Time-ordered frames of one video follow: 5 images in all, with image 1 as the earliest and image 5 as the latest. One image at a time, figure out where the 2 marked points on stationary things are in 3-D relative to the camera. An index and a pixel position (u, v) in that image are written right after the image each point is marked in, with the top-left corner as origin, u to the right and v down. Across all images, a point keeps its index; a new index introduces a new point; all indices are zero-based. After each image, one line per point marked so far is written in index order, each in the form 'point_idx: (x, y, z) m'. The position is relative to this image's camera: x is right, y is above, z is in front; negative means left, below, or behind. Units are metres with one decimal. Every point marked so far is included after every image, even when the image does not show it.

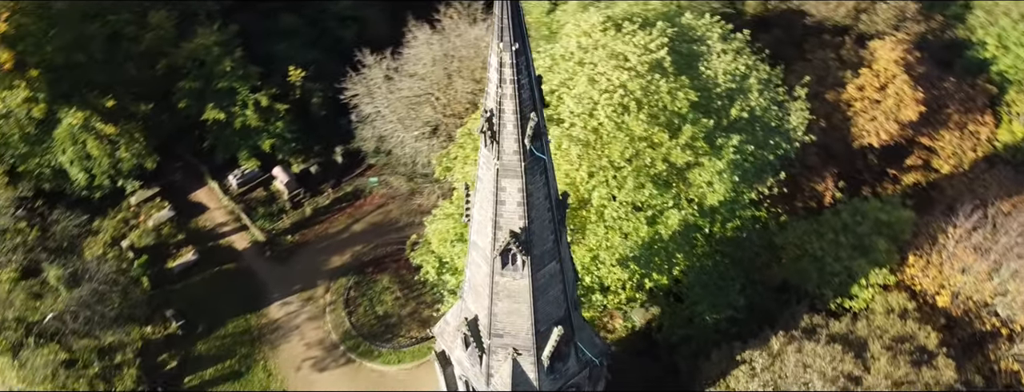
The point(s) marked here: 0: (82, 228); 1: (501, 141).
0: (-9.8, -0.7, +18.3) m
1: (-0.1, +0.5, +7.5) m
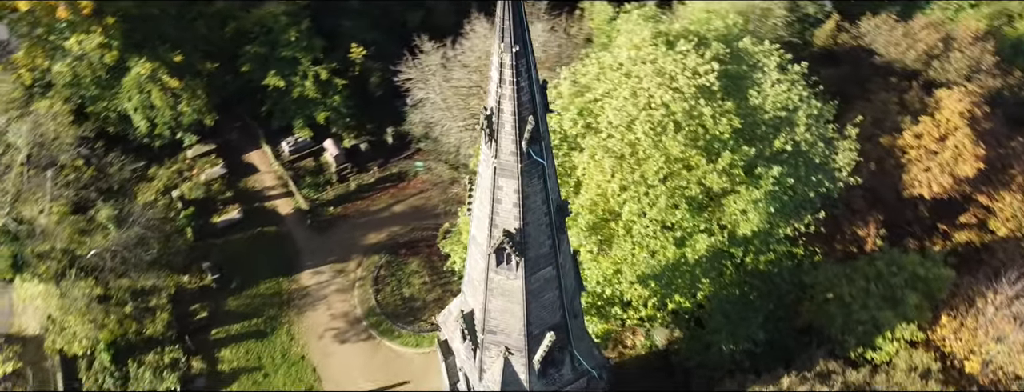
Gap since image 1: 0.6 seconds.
0: (-8.9, +0.5, +19.1) m
1: (-0.1, +0.5, +7.6) m
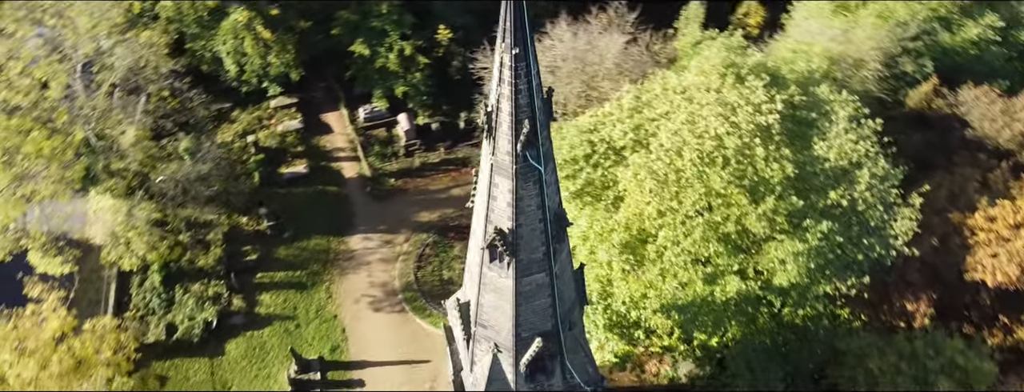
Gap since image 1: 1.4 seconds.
0: (-7.4, +2.1, +20.2) m
1: (-0.1, +0.5, +7.7) m
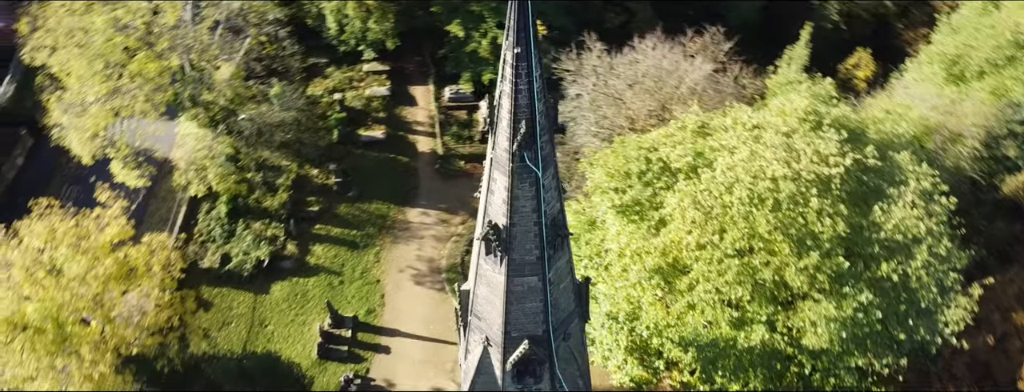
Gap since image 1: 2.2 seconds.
0: (-5.3, +3.4, +21.0) m
1: (-0.1, +0.6, +7.7) m
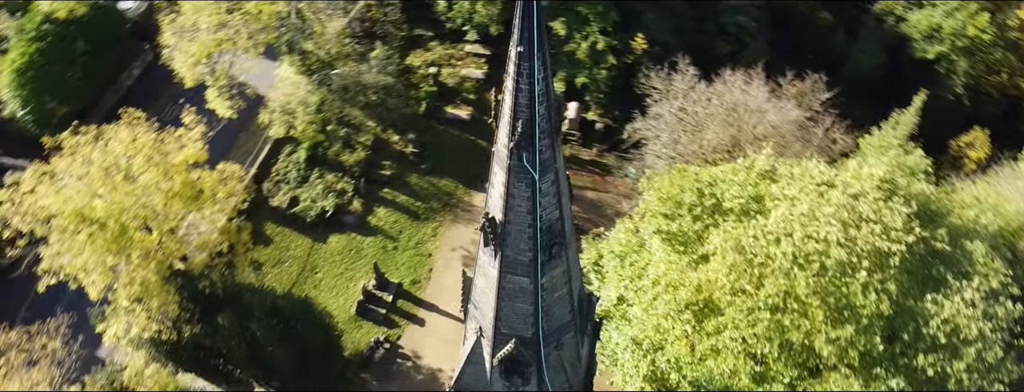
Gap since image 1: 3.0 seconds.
0: (-2.7, +4.3, +21.6) m
1: (-0.1, +0.7, +7.8) m
